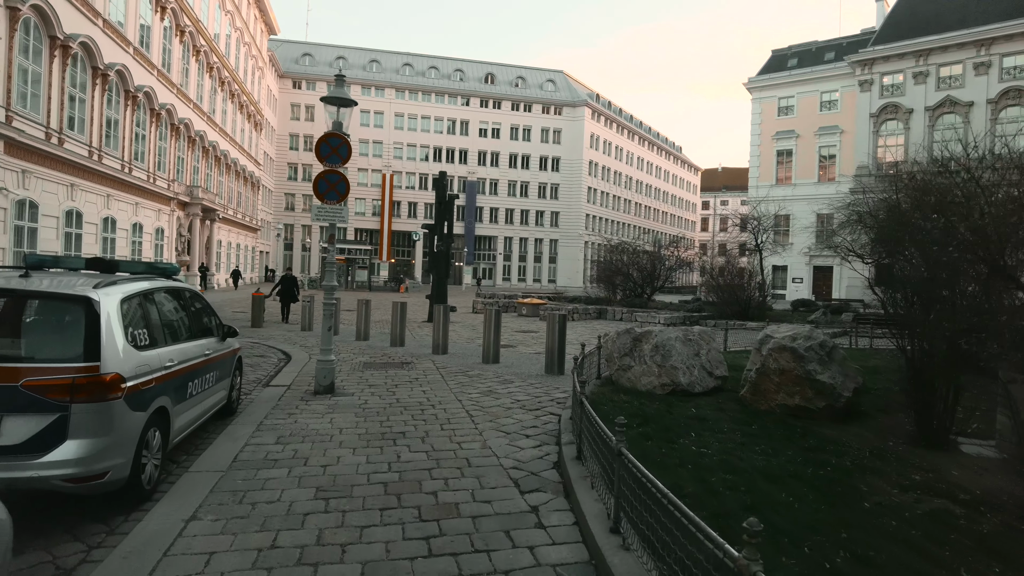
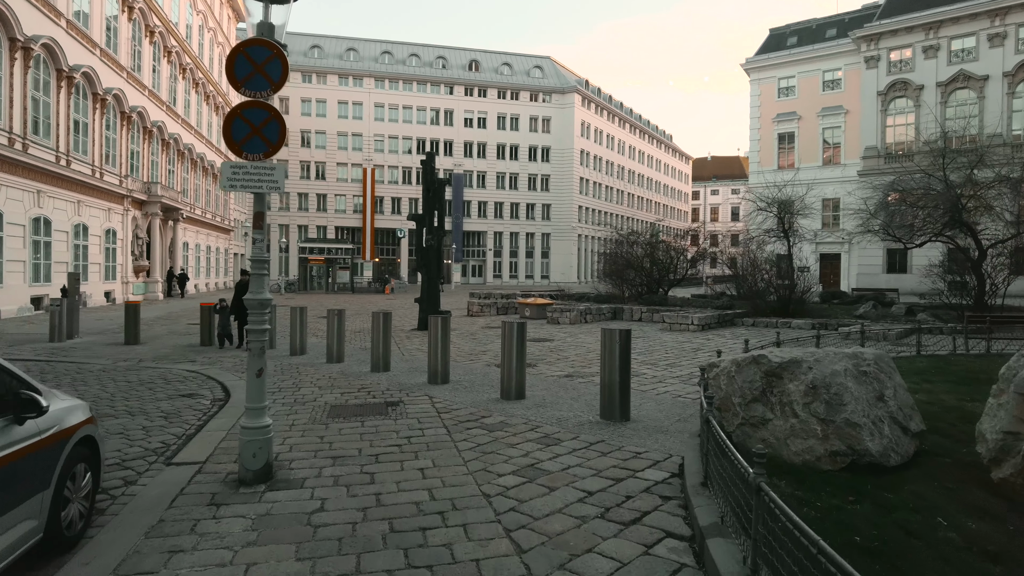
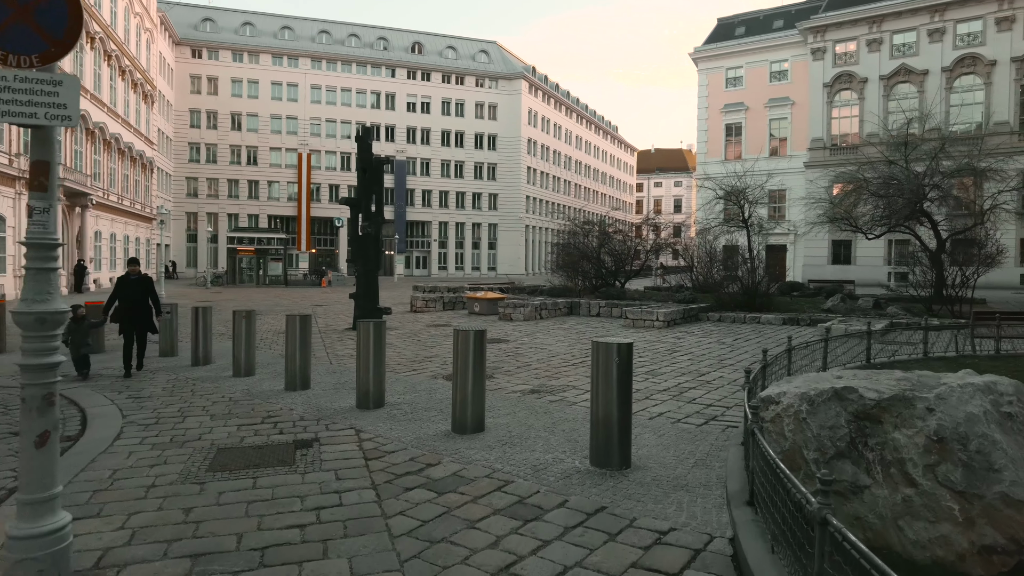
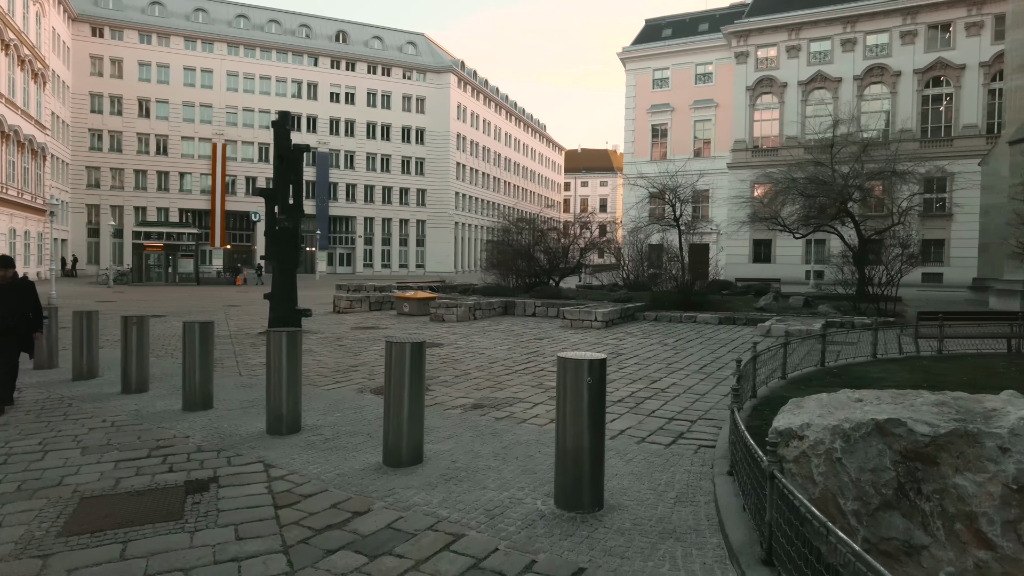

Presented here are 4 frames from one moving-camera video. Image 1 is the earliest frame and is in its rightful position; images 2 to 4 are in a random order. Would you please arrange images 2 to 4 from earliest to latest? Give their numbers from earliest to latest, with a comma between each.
2, 3, 4
